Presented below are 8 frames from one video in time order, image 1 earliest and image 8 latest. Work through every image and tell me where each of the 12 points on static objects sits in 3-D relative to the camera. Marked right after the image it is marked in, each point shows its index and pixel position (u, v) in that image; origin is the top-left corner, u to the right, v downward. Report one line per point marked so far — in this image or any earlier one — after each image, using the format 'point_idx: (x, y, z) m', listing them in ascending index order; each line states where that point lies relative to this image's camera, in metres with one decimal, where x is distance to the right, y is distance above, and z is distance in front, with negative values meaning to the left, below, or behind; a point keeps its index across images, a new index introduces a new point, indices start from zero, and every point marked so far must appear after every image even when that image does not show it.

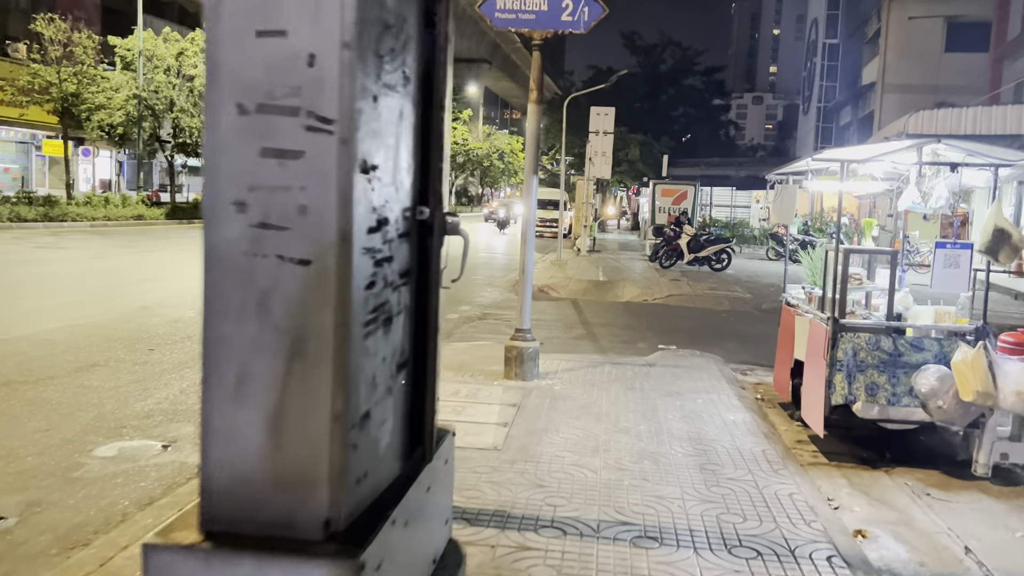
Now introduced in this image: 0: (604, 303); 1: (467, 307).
0: (+1.5, -0.3, +14.2) m
1: (-0.7, -0.3, +13.1) m
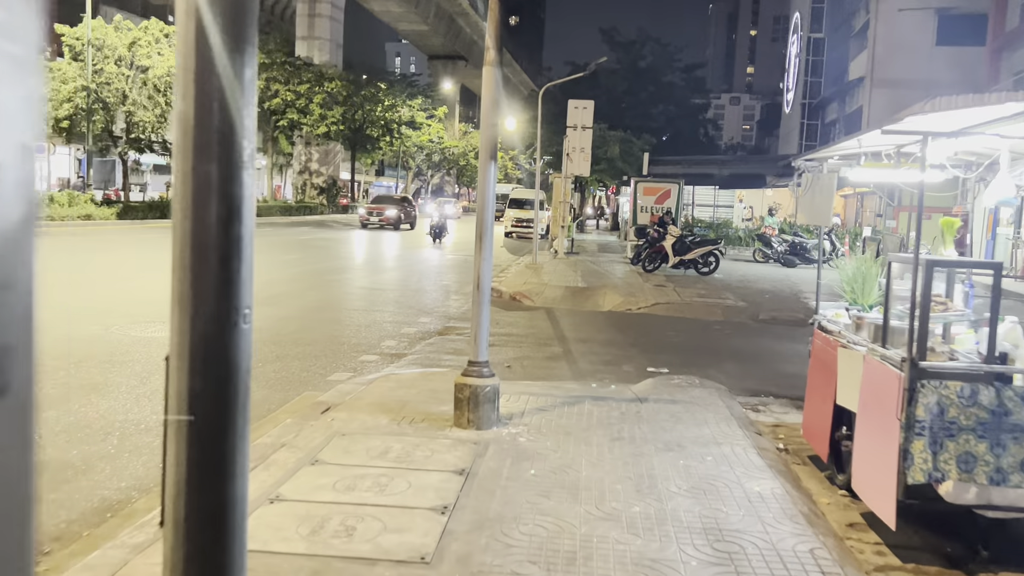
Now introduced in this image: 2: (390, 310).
0: (+1.0, -0.4, +12.6) m
1: (-1.2, -0.4, +11.5) m
2: (-1.8, -0.4, +11.8) m
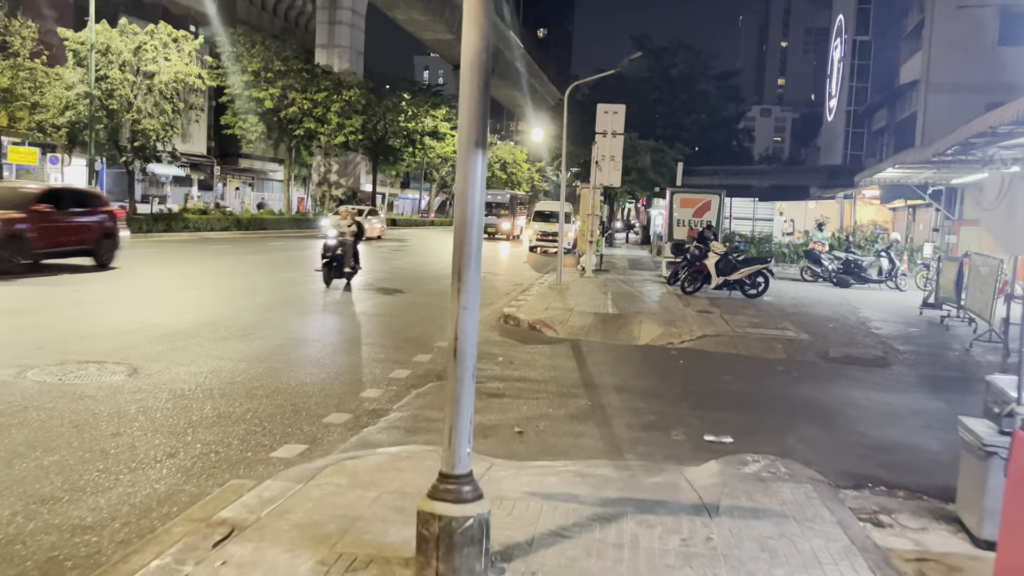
0: (+1.3, -0.8, +10.6) m
1: (-1.0, -0.8, +9.5) m
2: (-1.6, -0.7, +9.9) m
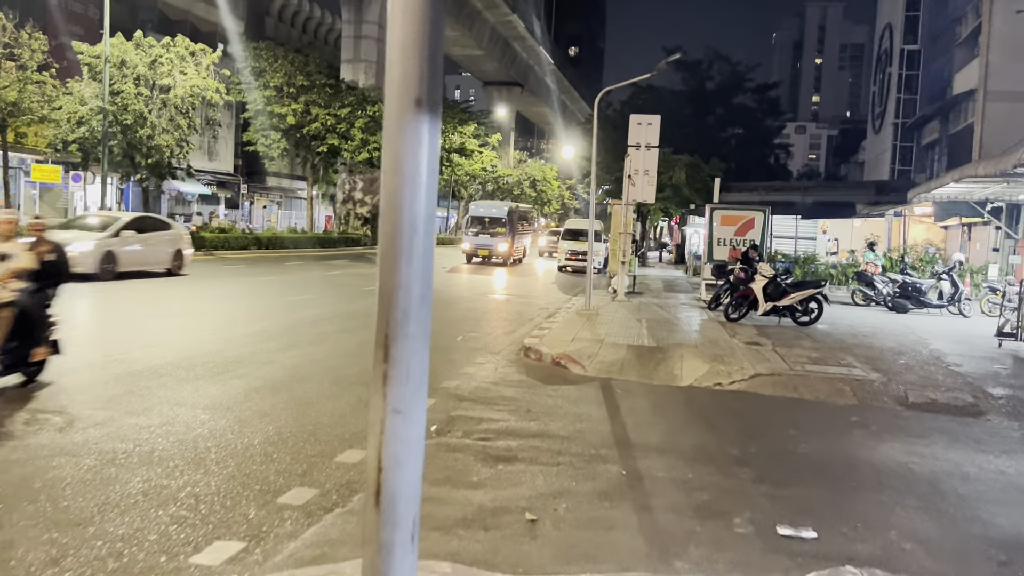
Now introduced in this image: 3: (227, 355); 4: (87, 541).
0: (+1.5, -1.1, +9.0) m
1: (-0.8, -1.1, +8.0) m
2: (-1.4, -1.0, +8.4) m
3: (-3.4, -0.8, +10.1) m
4: (-2.2, -1.3, +4.3) m
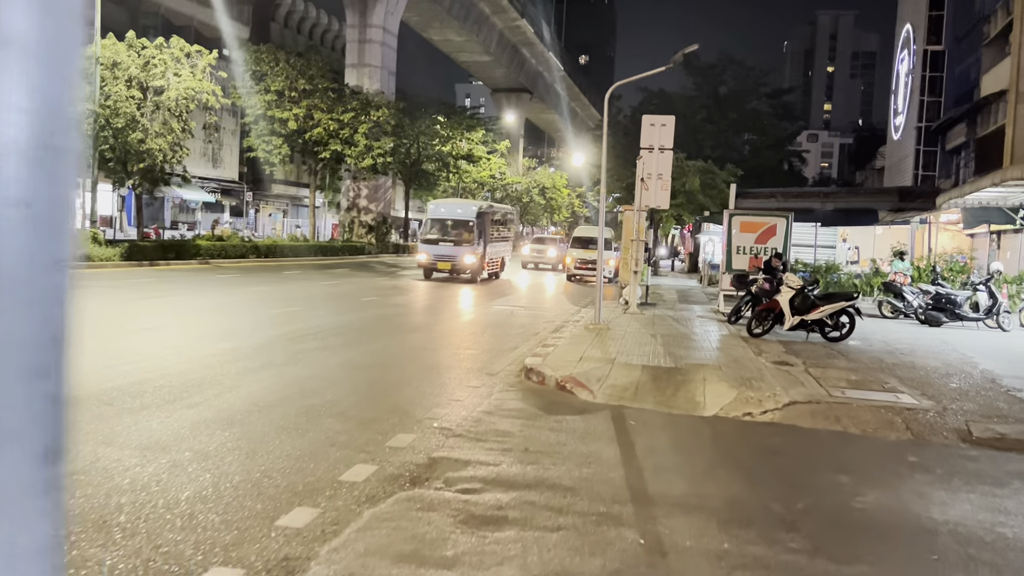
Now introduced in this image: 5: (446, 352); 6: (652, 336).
0: (+1.4, -1.2, +7.7) m
1: (-0.9, -1.2, +6.7) m
2: (-1.4, -1.2, +7.2) m
3: (-3.4, -0.9, +8.9) m
4: (-2.3, -1.4, +3.1) m
5: (-0.9, -0.9, +11.2) m
6: (+2.3, -0.8, +13.6) m
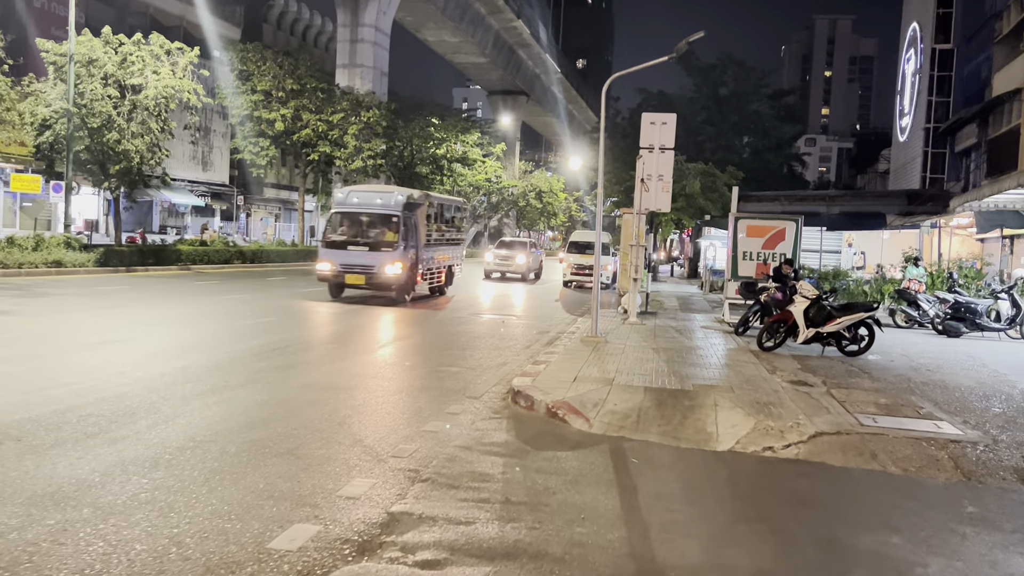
0: (+1.3, -1.4, +6.6) m
1: (-1.0, -1.3, +5.6) m
2: (-1.6, -1.3, +6.0) m
3: (-3.6, -1.1, +7.7) m
4: (-2.4, -1.5, +2.0) m
5: (-1.0, -1.0, +10.0) m
6: (+2.1, -0.9, +12.5) m
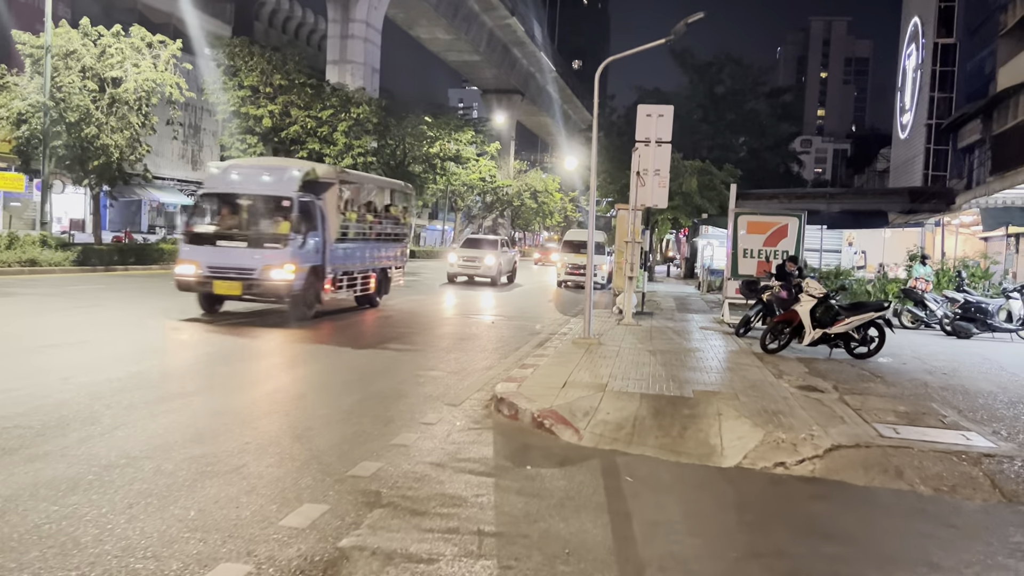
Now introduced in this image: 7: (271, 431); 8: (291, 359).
0: (+1.1, -1.3, +5.8) m
1: (-1.2, -1.3, +4.8) m
2: (-1.7, -1.2, +5.2) m
3: (-3.7, -1.0, +6.9) m
4: (-2.6, -1.4, +1.2) m
5: (-1.2, -1.0, +9.2) m
6: (+1.9, -0.9, +11.7) m
7: (-1.9, -1.1, +6.6) m
8: (-2.7, -0.9, +10.1) m
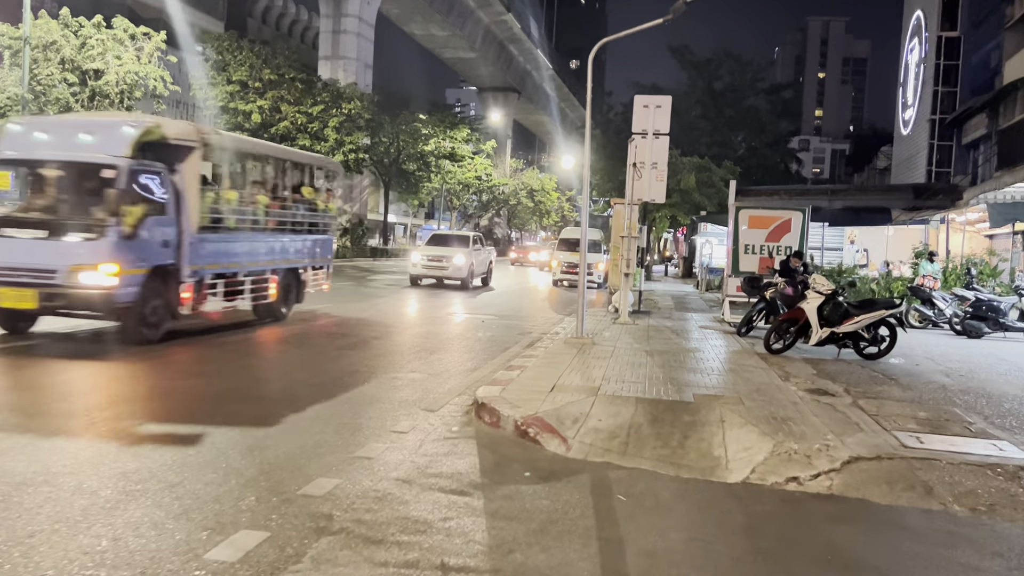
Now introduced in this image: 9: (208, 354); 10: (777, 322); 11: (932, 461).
0: (+1.0, -1.3, +5.1) m
1: (-1.3, -1.2, +4.1) m
2: (-1.9, -1.2, +4.5) m
3: (-3.9, -1.0, +6.2) m
4: (-2.7, -1.4, +0.4) m
5: (-1.4, -0.9, +8.5) m
6: (+1.8, -0.8, +11.0) m
7: (-2.0, -1.1, +5.9) m
8: (-2.8, -0.8, +9.4) m
9: (-3.5, -0.8, +9.8) m
10: (+3.5, -0.4, +11.3) m
11: (+2.9, -1.2, +5.8) m
